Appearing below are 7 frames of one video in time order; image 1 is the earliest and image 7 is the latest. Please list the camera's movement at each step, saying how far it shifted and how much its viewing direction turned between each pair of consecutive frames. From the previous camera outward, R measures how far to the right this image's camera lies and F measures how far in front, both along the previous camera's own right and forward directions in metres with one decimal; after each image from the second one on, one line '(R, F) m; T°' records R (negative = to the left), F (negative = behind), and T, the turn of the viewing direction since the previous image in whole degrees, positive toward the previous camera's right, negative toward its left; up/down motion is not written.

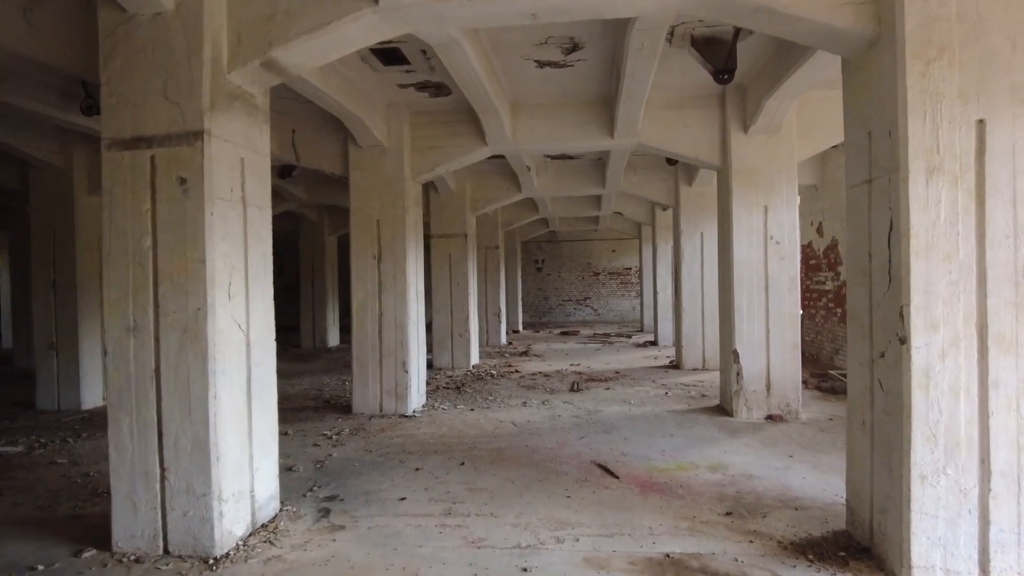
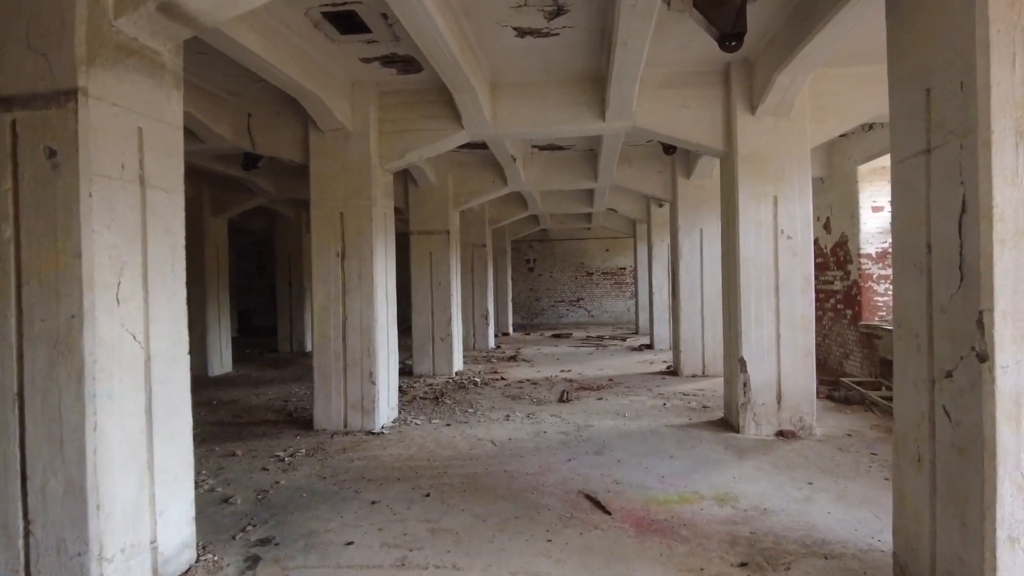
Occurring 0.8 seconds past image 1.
(+0.1, +0.6) m; 0°
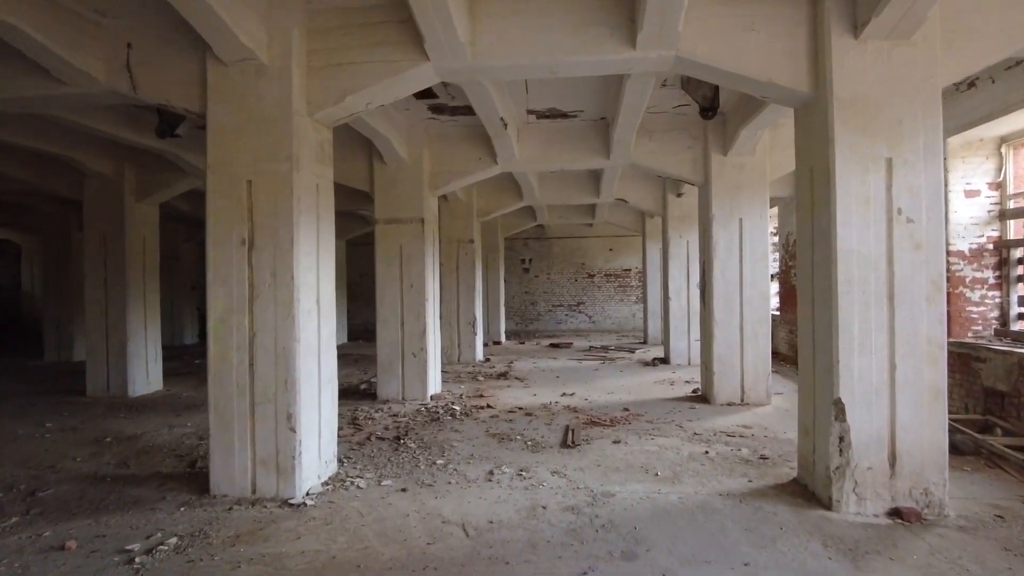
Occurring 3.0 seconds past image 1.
(+0.1, +1.6) m; 0°
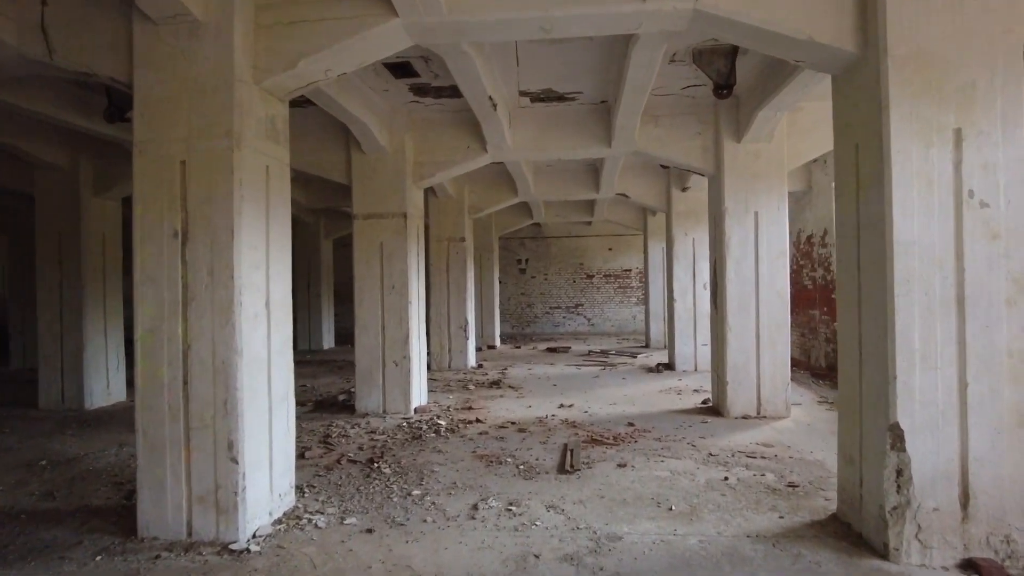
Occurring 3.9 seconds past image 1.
(+0.1, +0.6) m; 0°
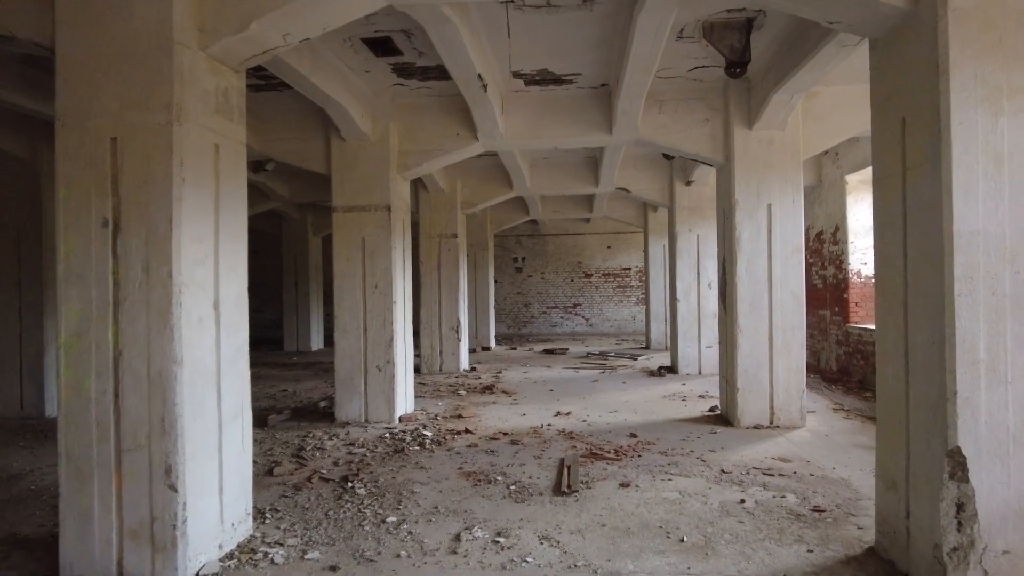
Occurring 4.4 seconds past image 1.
(0.0, +0.4) m; 0°
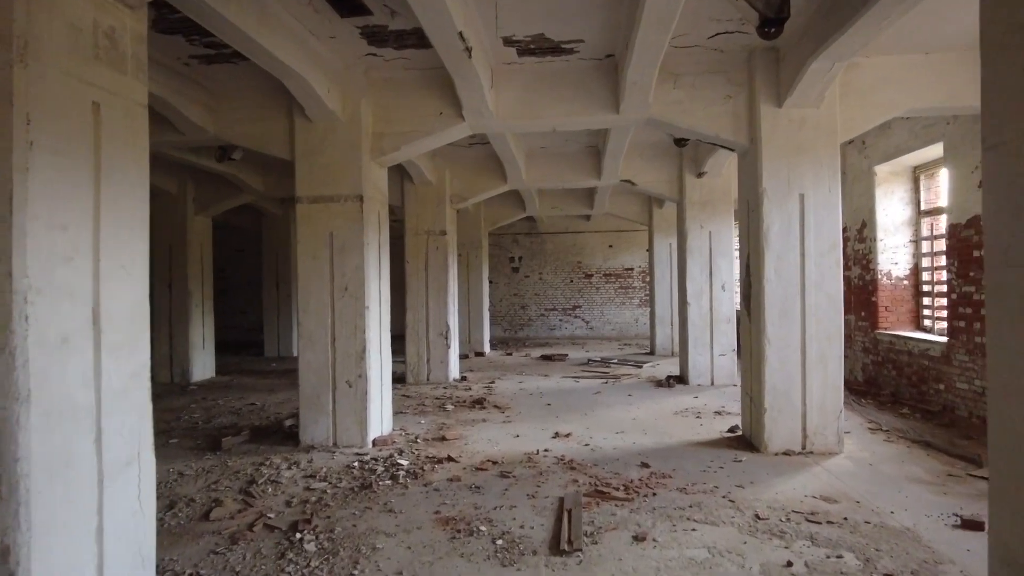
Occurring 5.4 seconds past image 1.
(+0.1, +0.7) m; 0°
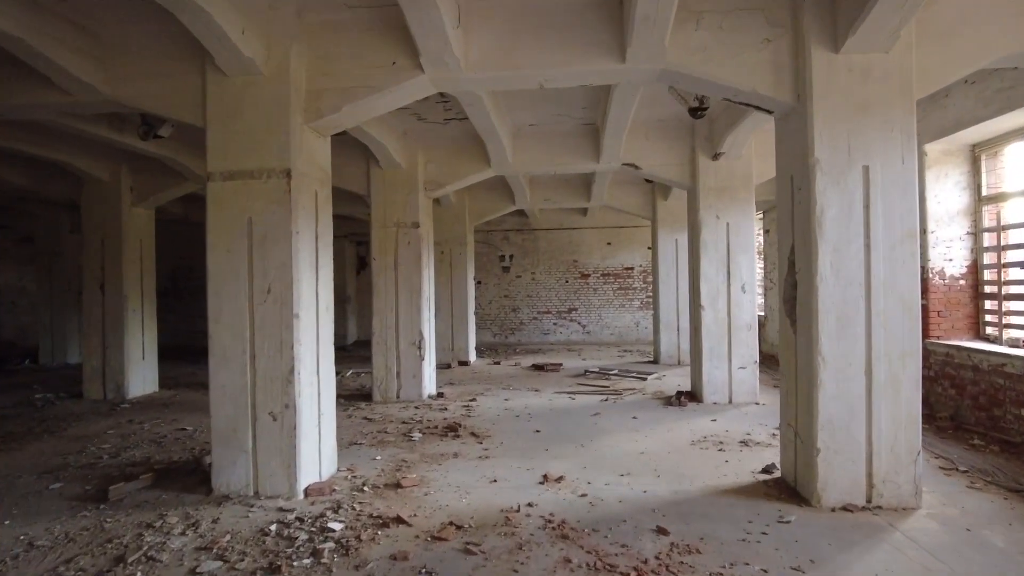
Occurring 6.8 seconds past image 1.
(+0.1, +1.0) m; 0°
